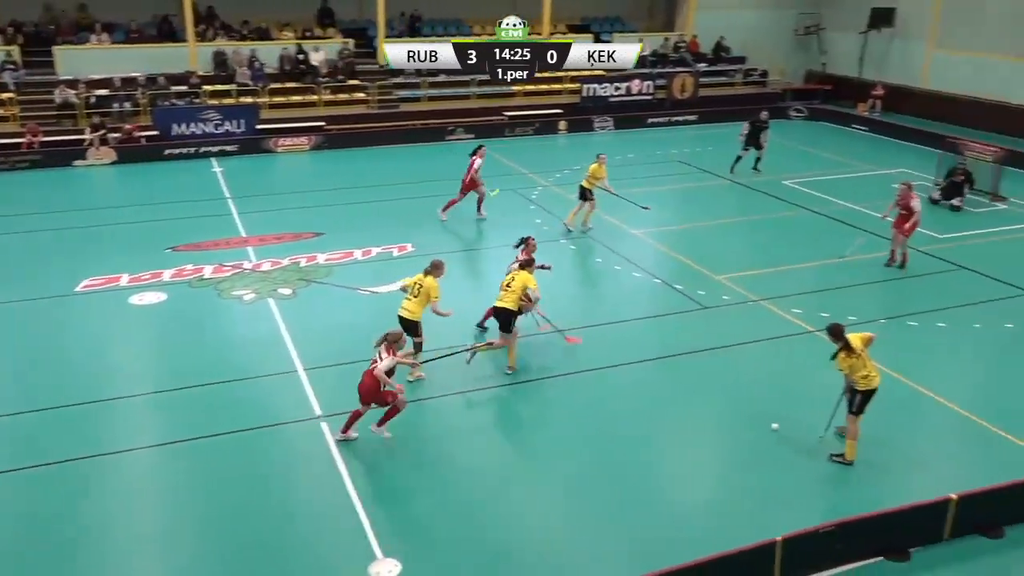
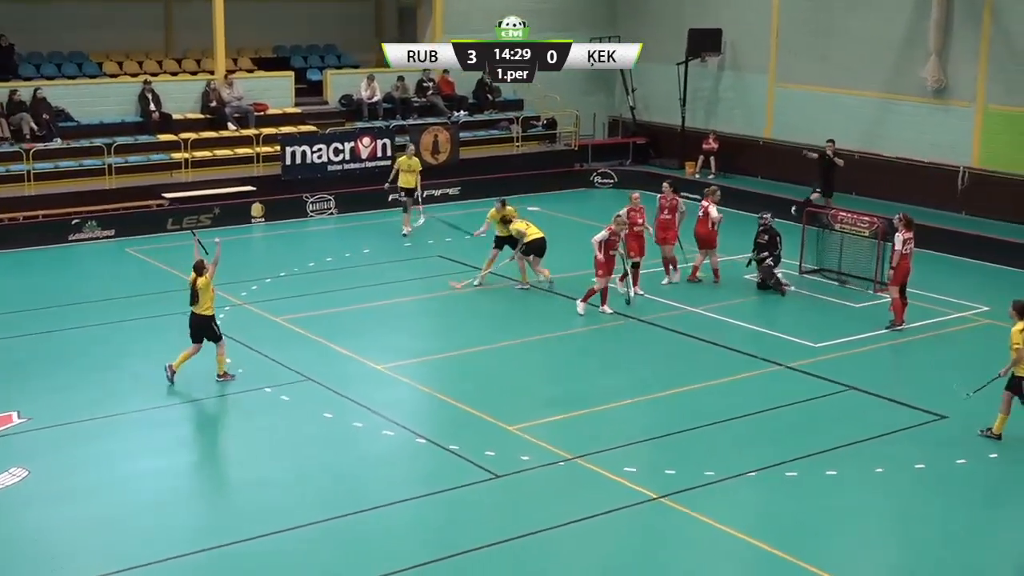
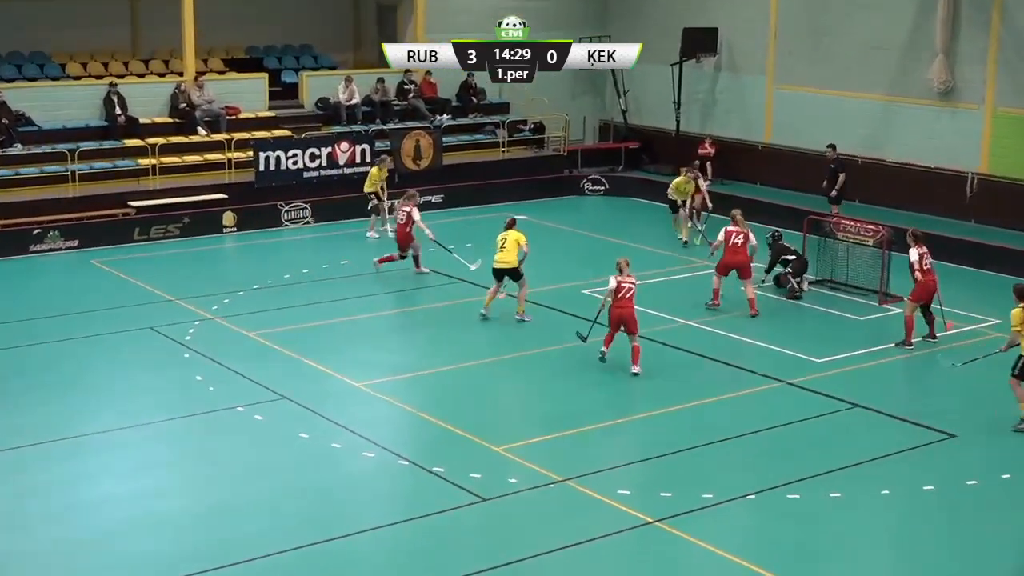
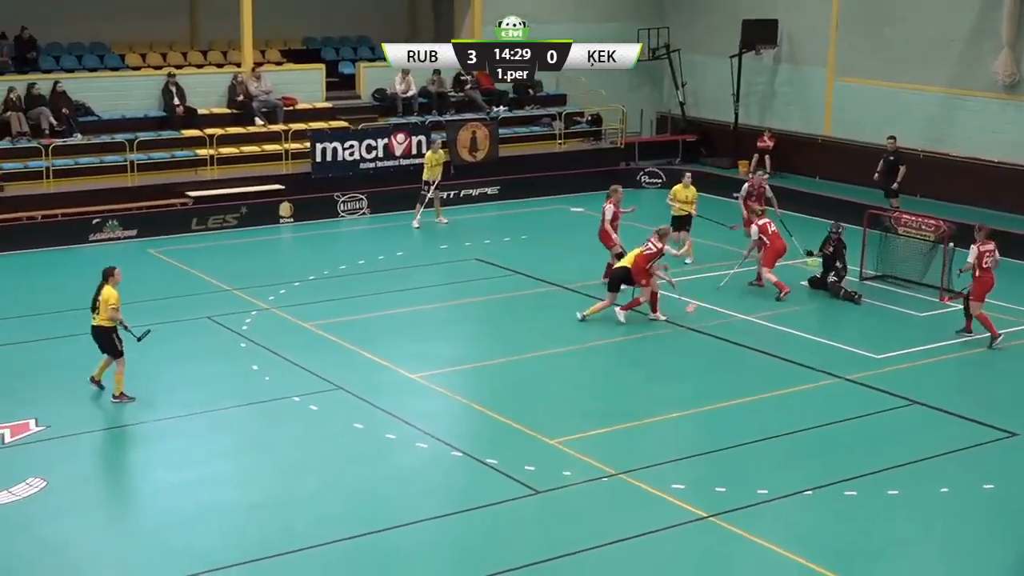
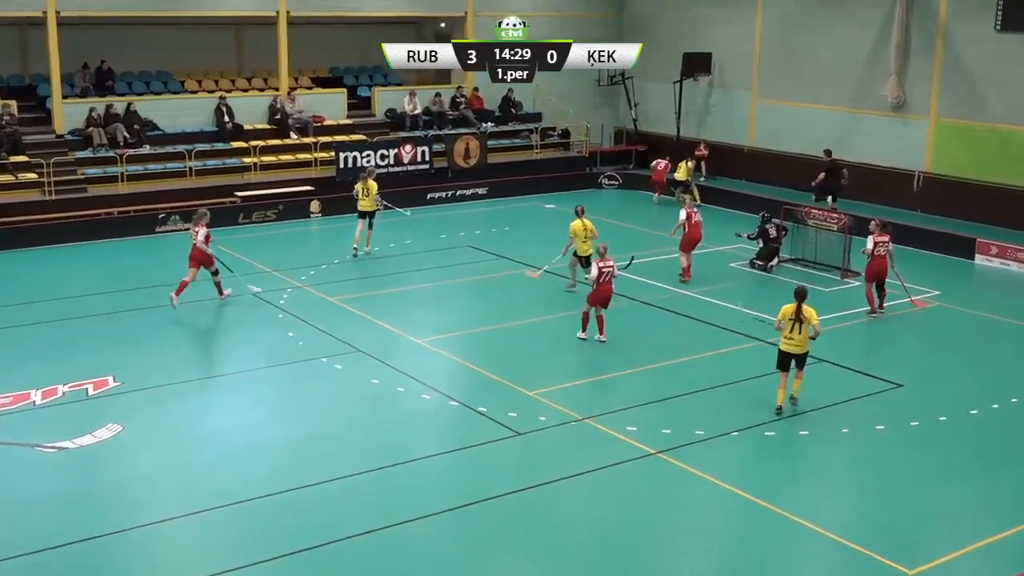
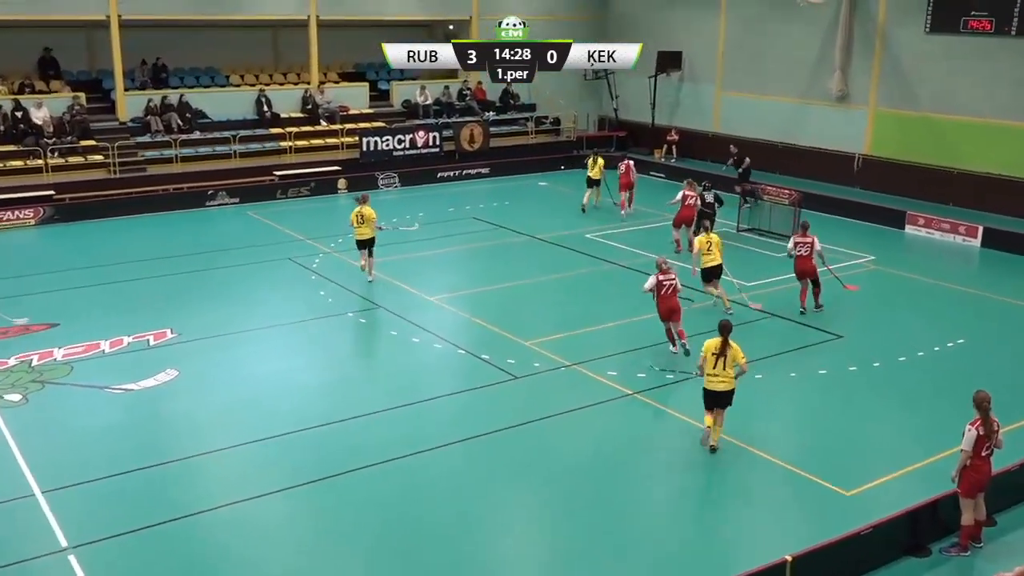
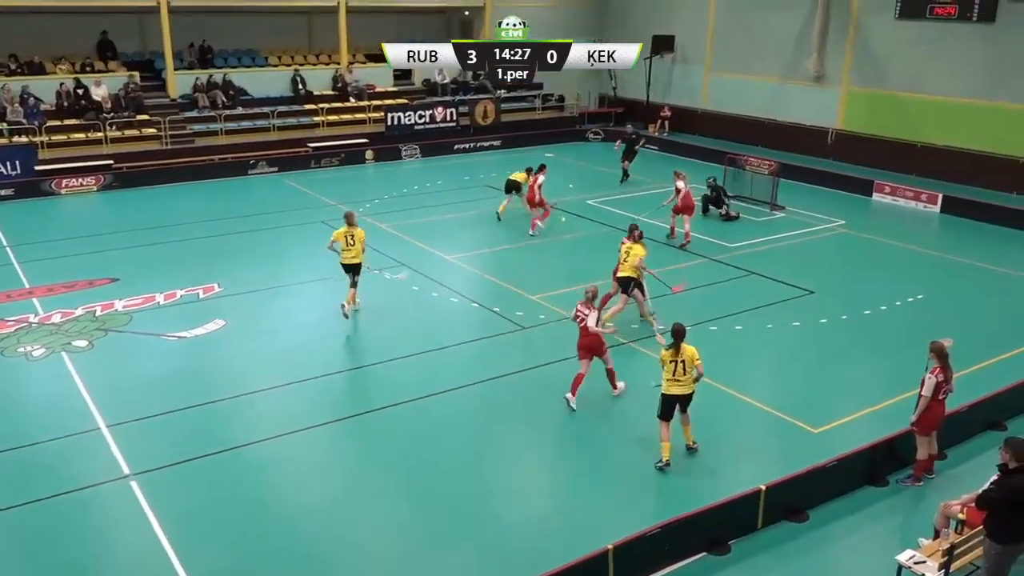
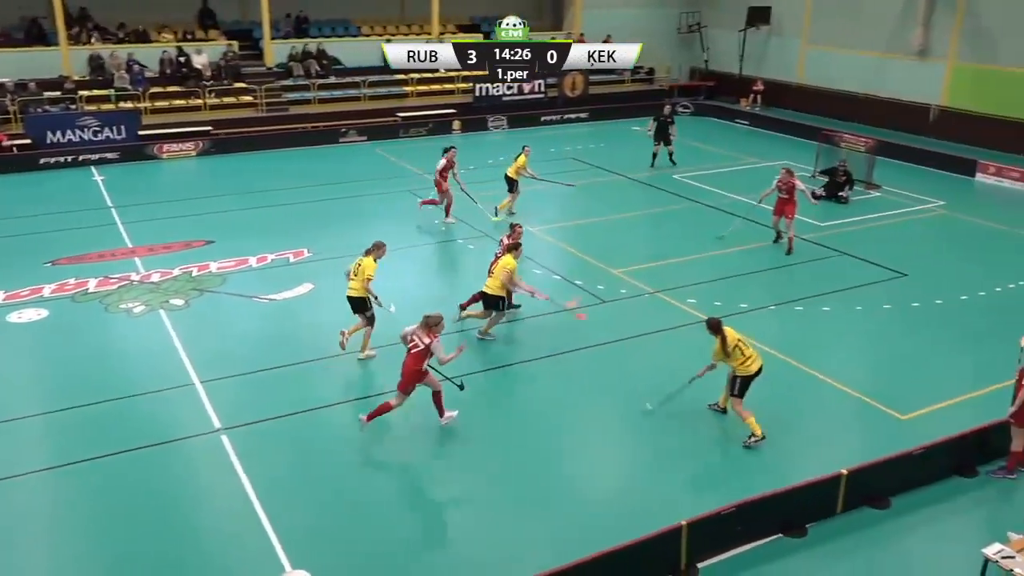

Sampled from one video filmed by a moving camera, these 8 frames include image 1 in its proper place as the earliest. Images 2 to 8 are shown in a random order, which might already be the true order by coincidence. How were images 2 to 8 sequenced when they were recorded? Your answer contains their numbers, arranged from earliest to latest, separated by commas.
8, 7, 6, 5, 3, 4, 2
